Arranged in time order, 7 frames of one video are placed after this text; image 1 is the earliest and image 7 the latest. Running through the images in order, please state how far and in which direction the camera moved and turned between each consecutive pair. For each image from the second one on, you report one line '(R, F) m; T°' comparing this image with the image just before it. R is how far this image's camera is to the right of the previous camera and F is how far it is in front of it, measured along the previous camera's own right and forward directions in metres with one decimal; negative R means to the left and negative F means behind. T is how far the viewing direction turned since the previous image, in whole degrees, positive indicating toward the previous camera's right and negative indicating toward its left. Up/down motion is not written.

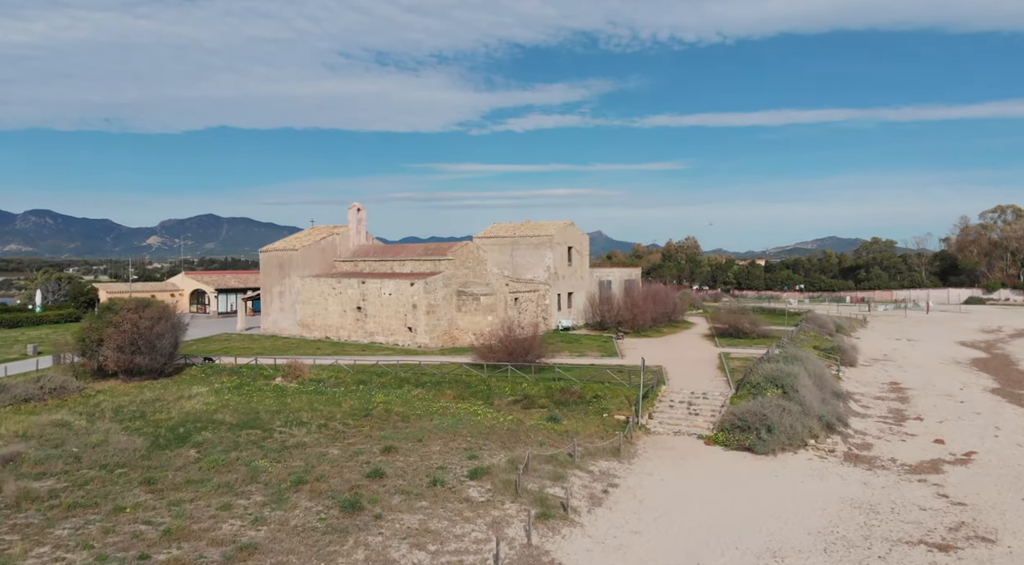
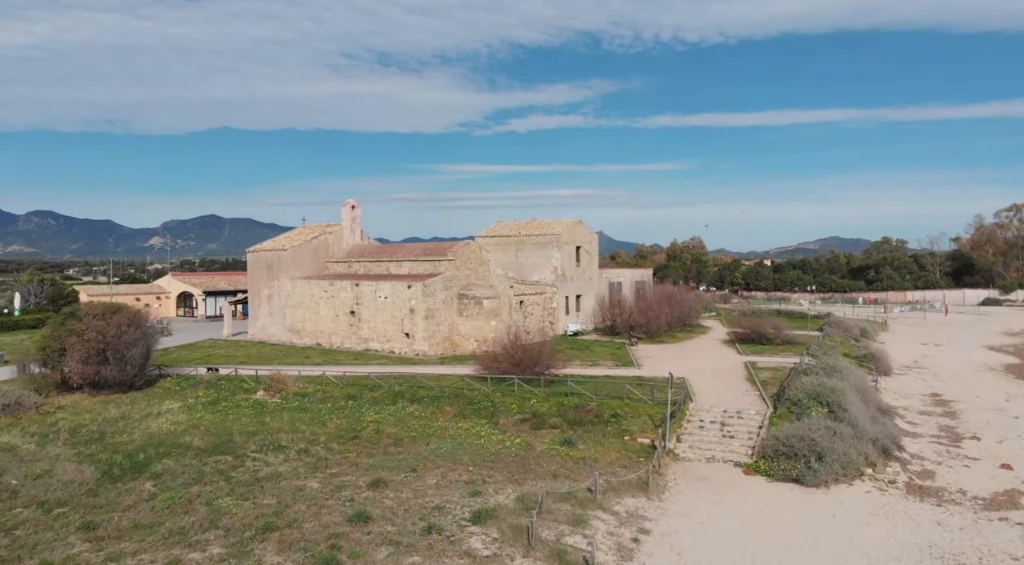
(-0.1, +2.5) m; 0°
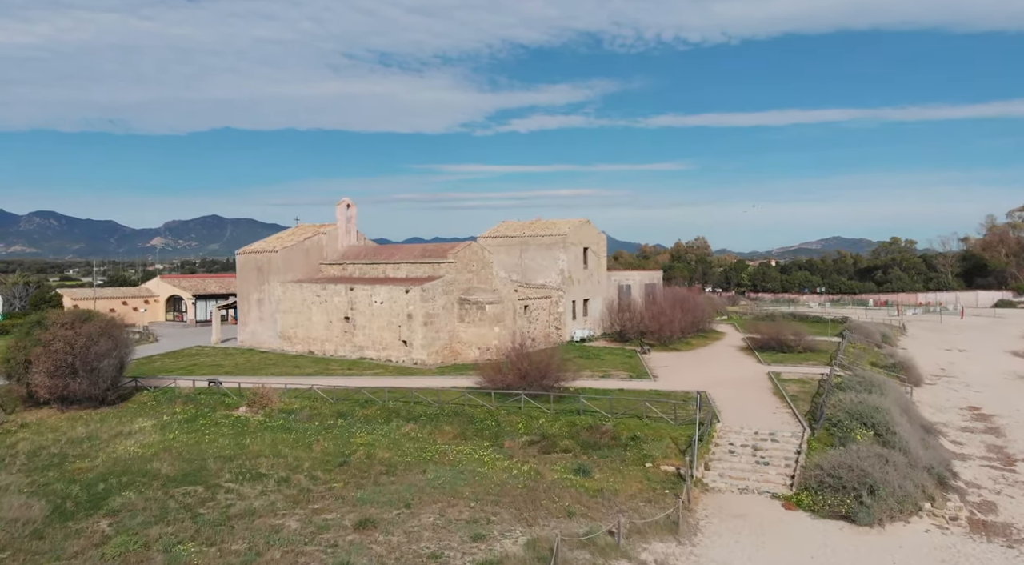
(-0.1, +2.0) m; 0°
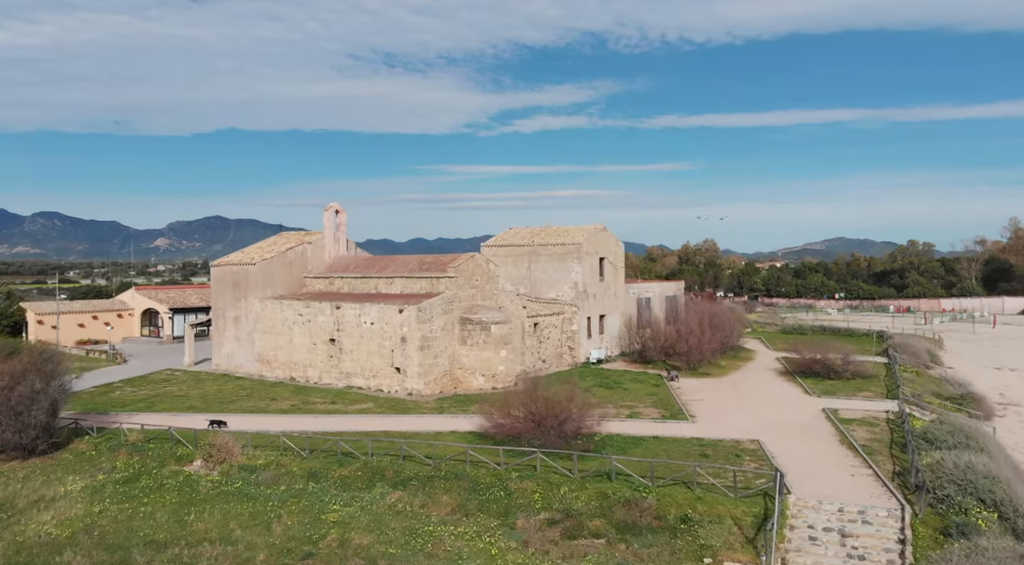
(-0.2, +3.7) m; 0°
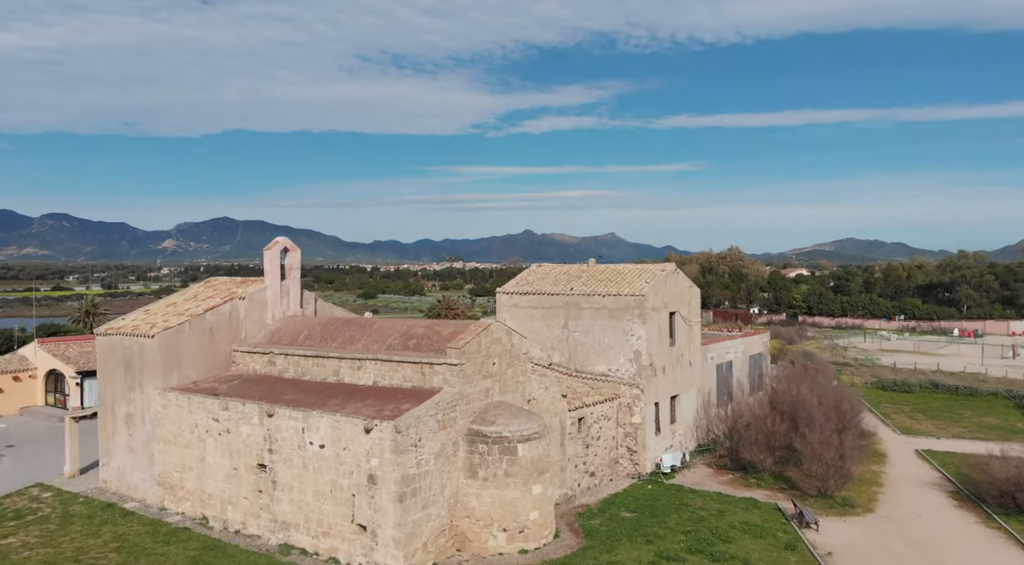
(-0.7, +10.0) m; -1°
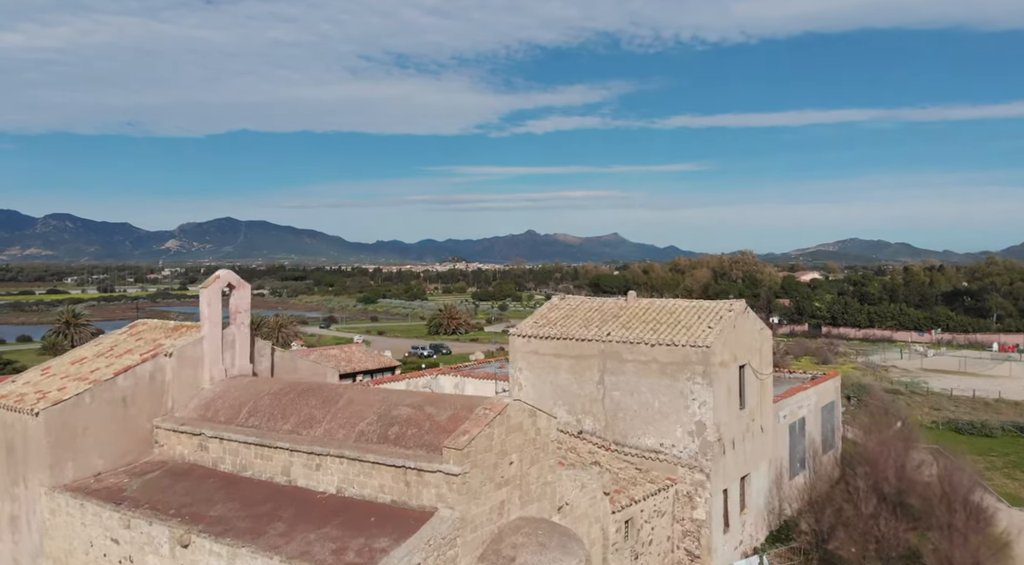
(-0.4, +5.3) m; 0°
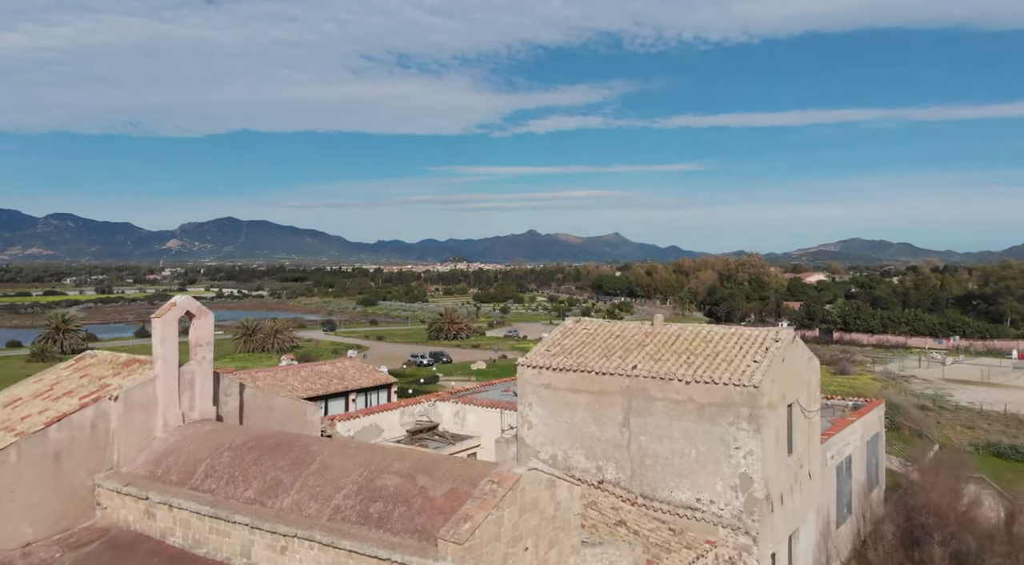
(-0.2, +2.4) m; 0°
